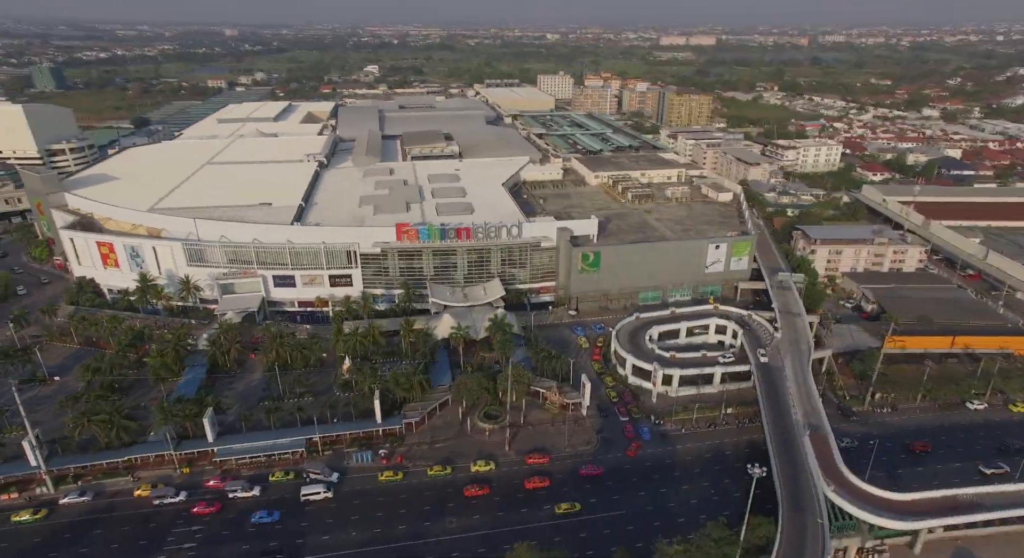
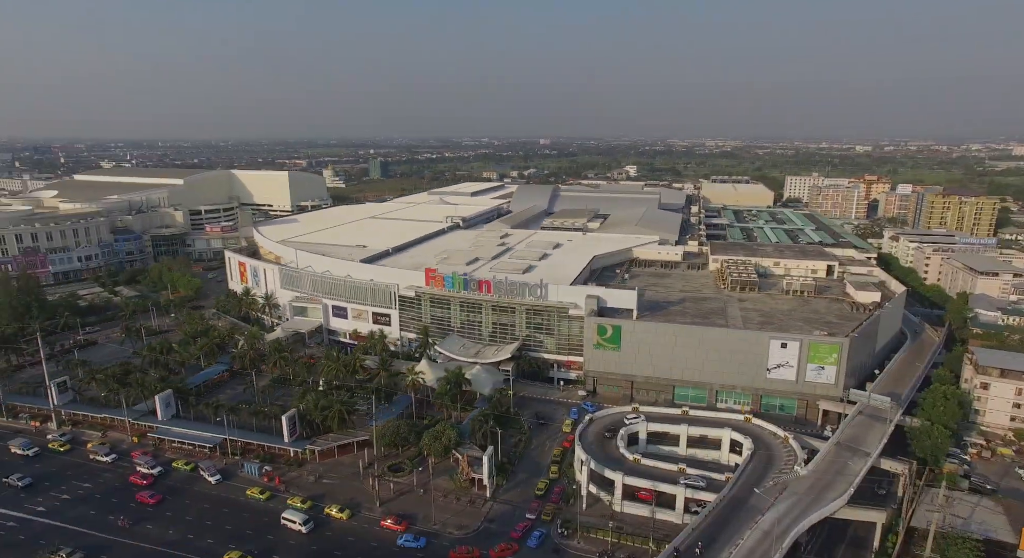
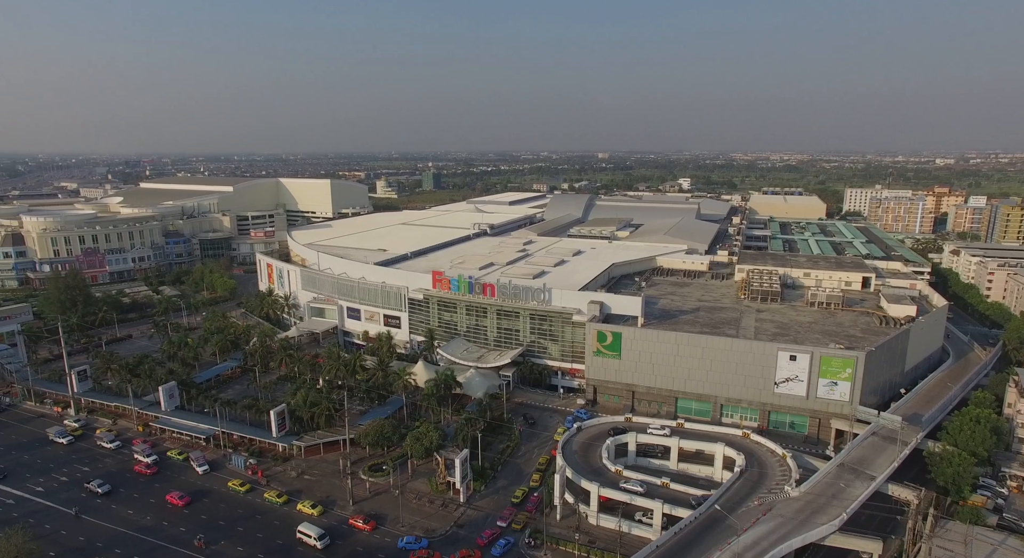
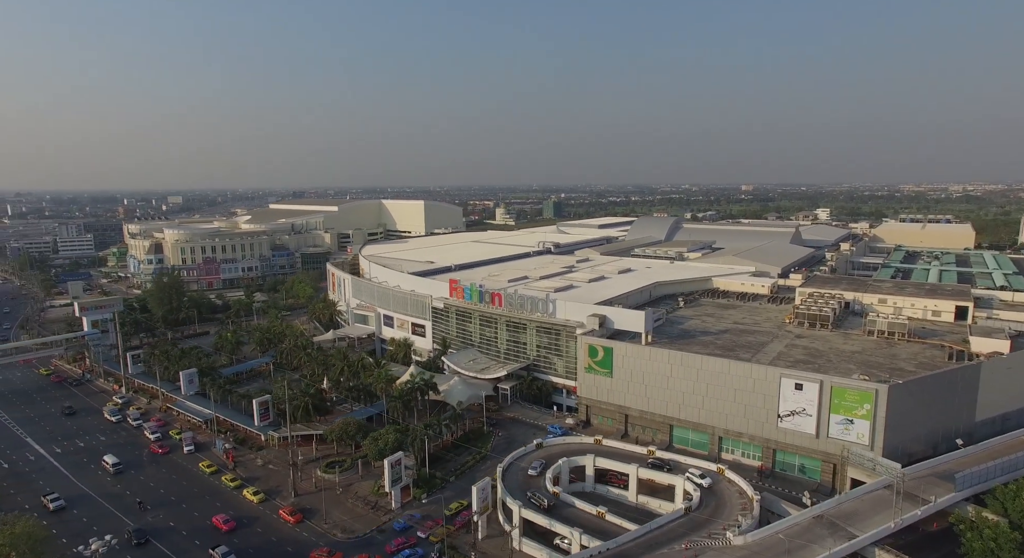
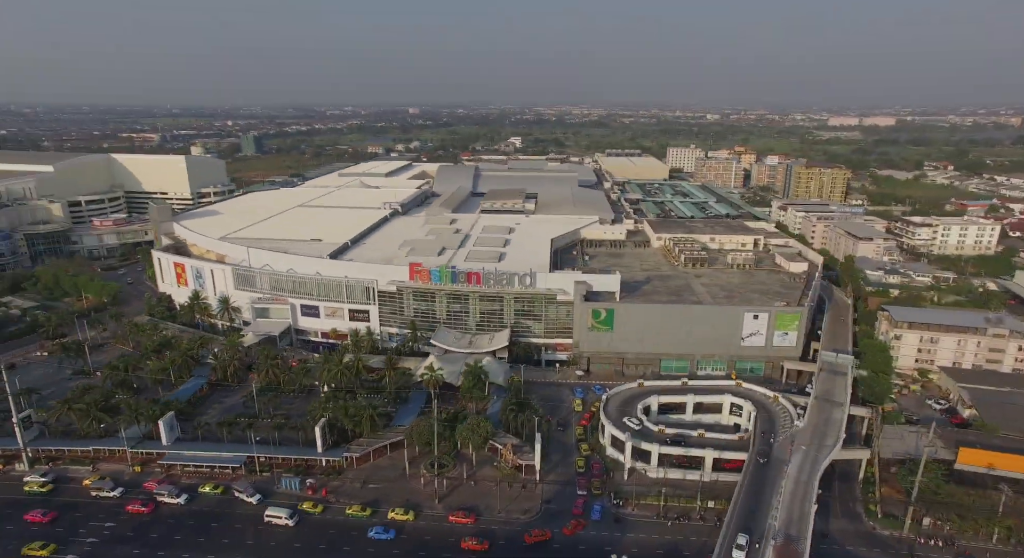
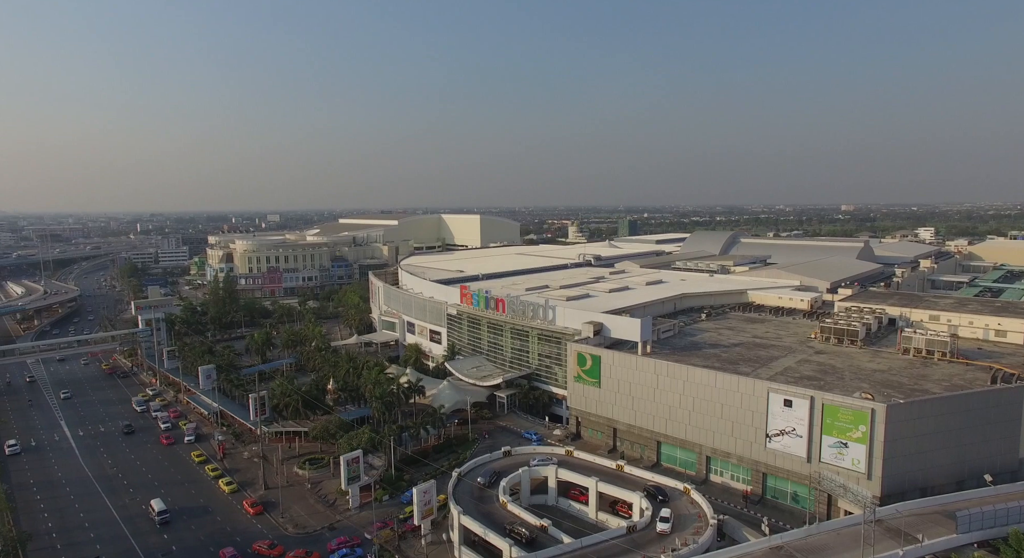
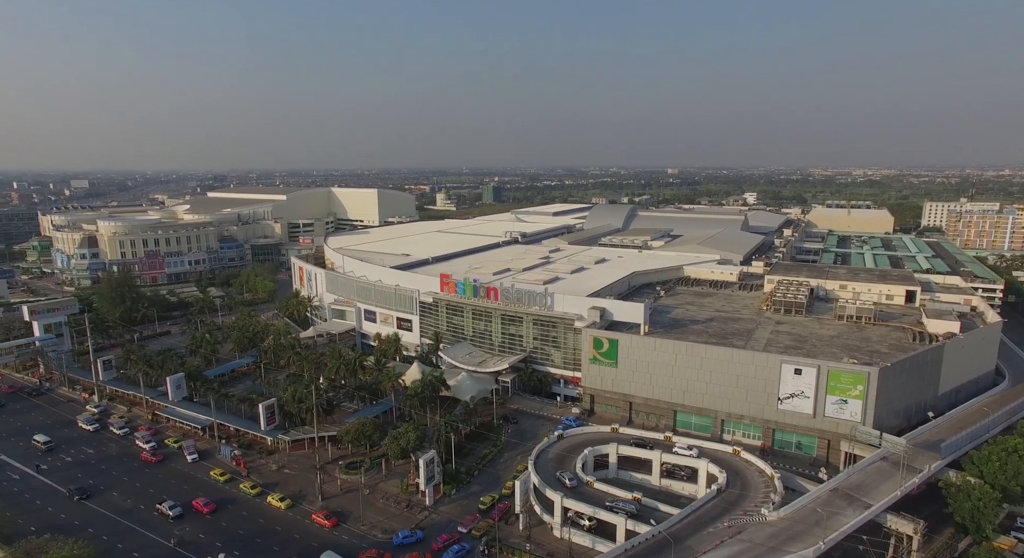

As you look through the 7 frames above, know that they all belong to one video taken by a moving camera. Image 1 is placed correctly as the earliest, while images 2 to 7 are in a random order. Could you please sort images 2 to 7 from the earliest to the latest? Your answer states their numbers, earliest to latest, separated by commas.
5, 2, 3, 7, 4, 6
